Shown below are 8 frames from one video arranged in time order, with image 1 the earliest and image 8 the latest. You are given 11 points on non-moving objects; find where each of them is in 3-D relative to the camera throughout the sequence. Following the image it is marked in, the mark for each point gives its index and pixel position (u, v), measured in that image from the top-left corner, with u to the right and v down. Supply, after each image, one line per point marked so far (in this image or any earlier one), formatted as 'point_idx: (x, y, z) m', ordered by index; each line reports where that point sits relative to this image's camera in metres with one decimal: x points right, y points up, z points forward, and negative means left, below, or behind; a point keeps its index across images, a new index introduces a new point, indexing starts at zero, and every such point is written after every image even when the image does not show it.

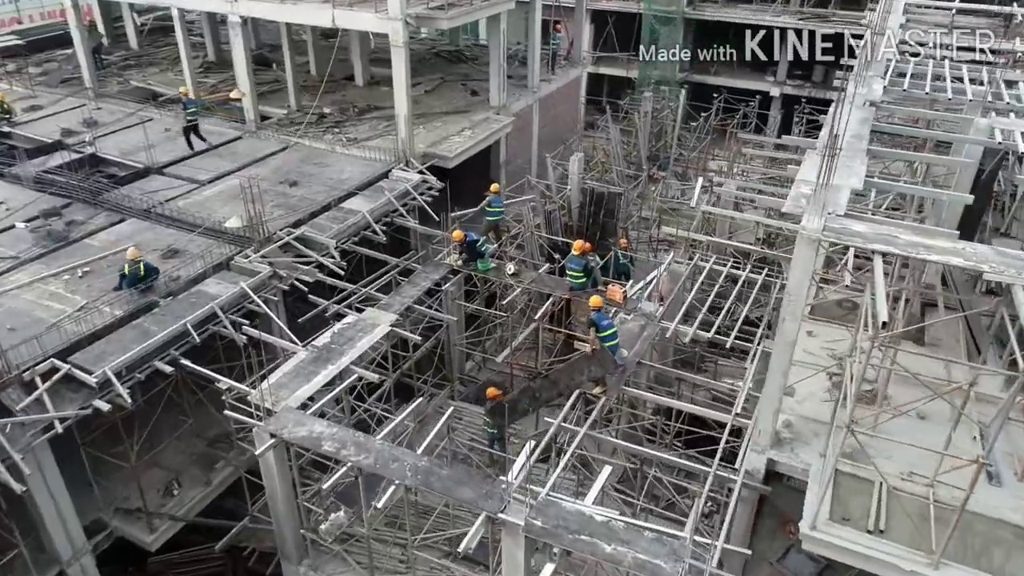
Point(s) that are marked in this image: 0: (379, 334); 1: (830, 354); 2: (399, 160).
0: (-2.3, -0.8, +12.9) m
1: (+5.0, -1.0, +11.6) m
2: (-3.1, +3.5, +19.7) m
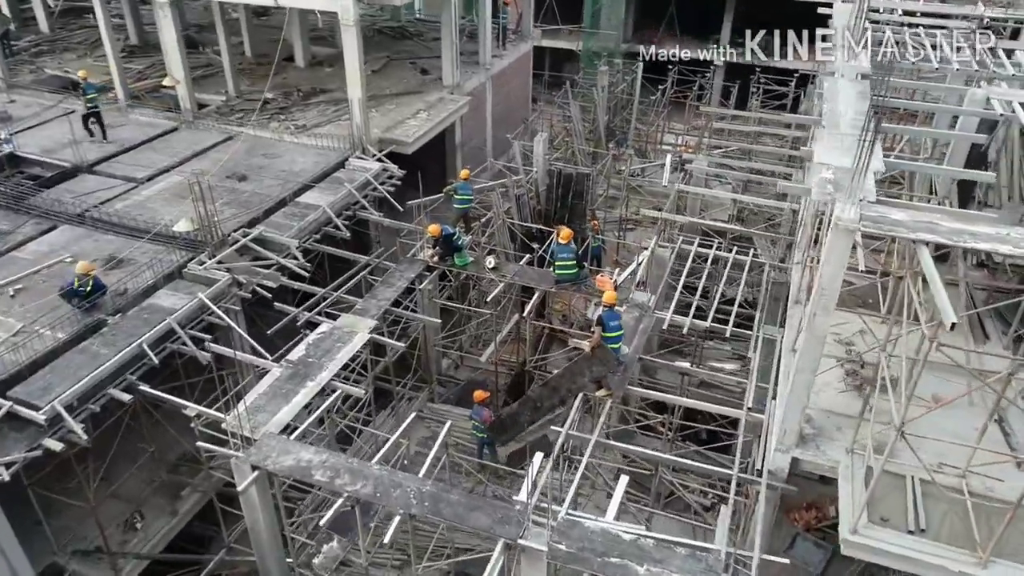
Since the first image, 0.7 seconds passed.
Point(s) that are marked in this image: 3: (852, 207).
0: (-2.5, -0.9, +11.9) m
1: (+4.9, -0.8, +11.2) m
2: (-4.0, +3.6, +18.5) m
3: (+3.7, +0.9, +7.9) m
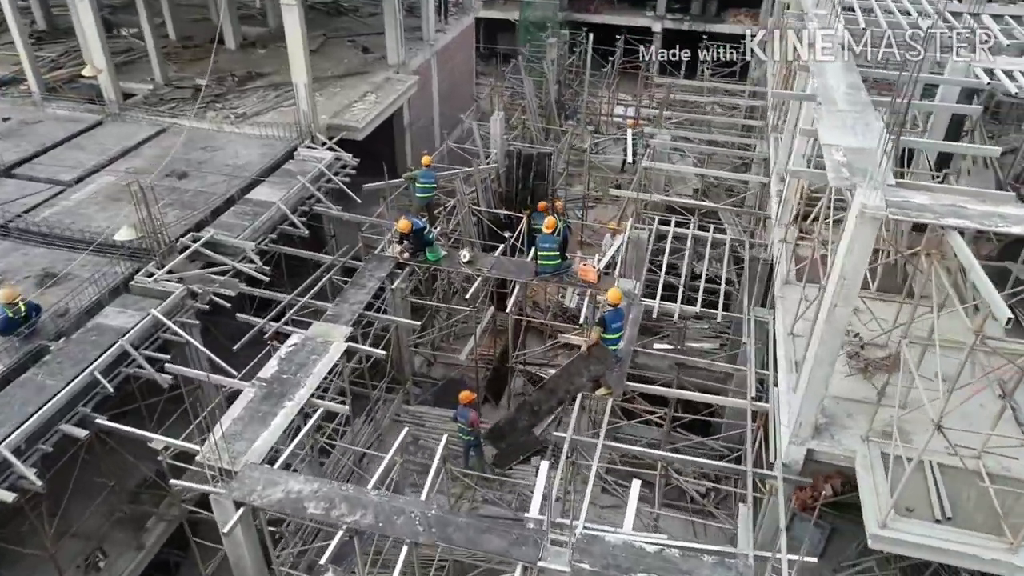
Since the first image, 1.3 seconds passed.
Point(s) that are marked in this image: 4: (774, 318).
0: (-2.7, -1.0, +11.1) m
1: (+4.8, -0.5, +11.0) m
2: (-5.0, +3.6, +17.3) m
3: (+3.7, +1.0, +7.5) m
4: (+4.1, -0.5, +11.5) m
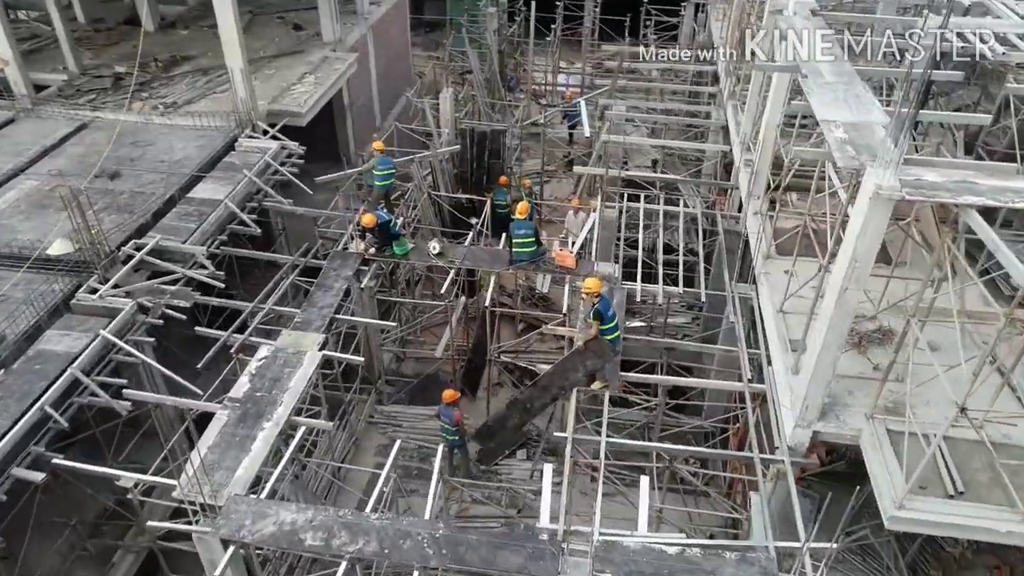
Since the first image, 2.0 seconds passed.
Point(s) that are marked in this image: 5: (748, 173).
0: (-2.8, -1.1, +10.3) m
1: (+4.5, -0.1, +10.9) m
2: (-6.0, +3.6, +16.1) m
3: (+3.7, +1.2, +7.3) m
4: (+3.8, -0.1, +11.4) m
5: (+4.5, +2.2, +14.0) m
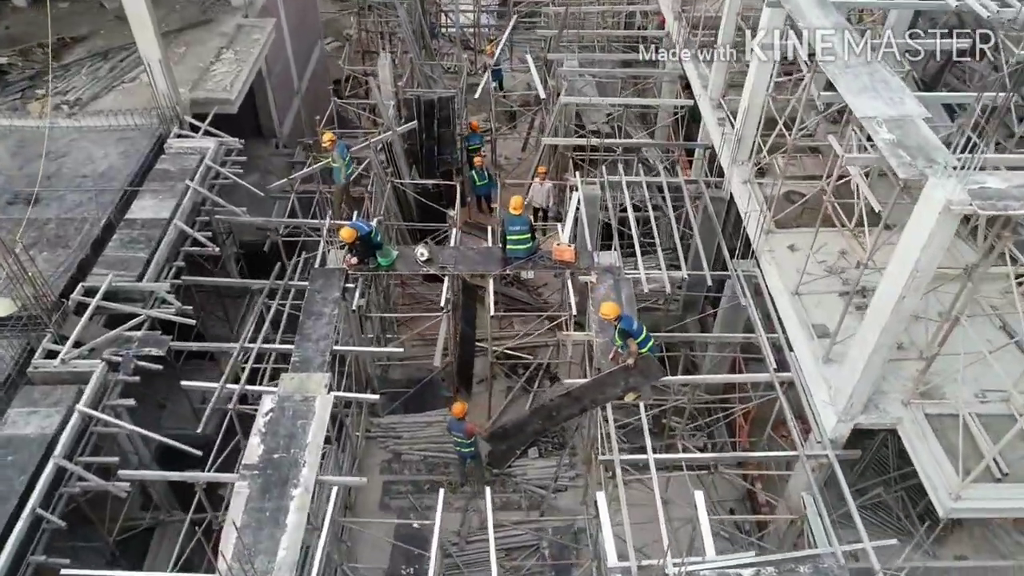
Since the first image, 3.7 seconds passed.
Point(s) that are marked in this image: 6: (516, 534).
0: (-2.5, -1.6, +9.5) m
1: (+4.6, +0.3, +10.8) m
2: (-6.8, +3.3, +14.3) m
3: (+4.2, +1.0, +7.0) m
4: (+3.9, +0.2, +11.2) m
5: (+4.0, +2.8, +13.6) m
6: (+0.1, -3.9, +11.6) m
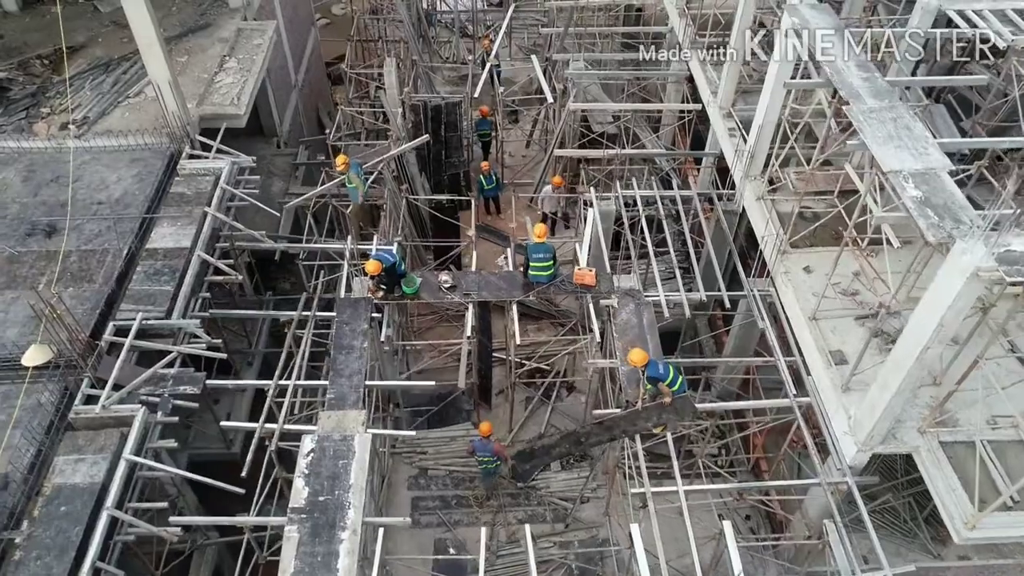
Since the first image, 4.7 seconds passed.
0: (-2.0, -2.2, +9.9) m
1: (+5.0, -0.1, +11.2) m
2: (-6.5, +2.9, +14.2) m
3: (+4.6, +0.5, +7.3) m
4: (+4.3, -0.1, +11.6) m
5: (+4.2, +2.6, +13.8) m
6: (+0.5, -4.3, +12.1) m
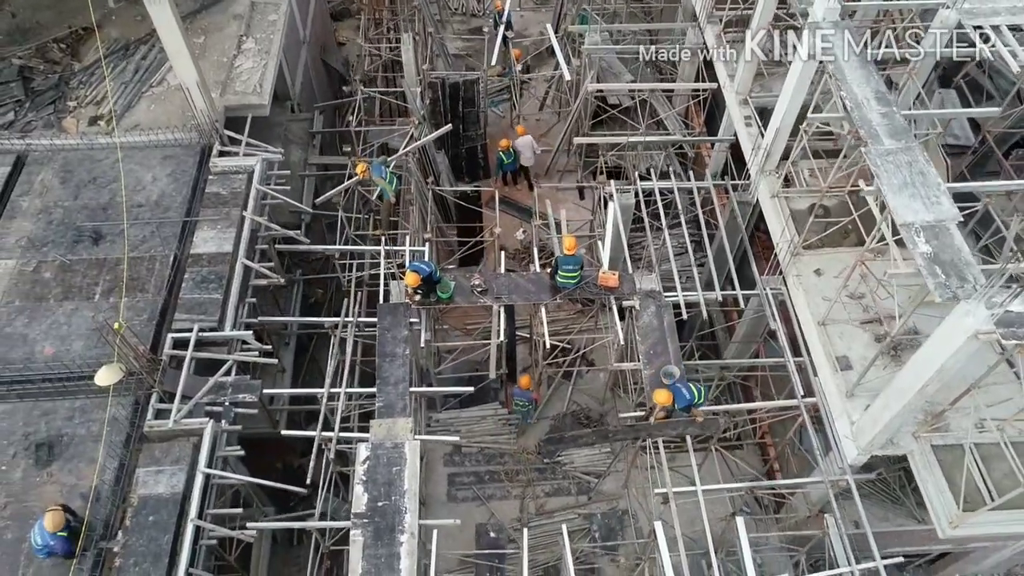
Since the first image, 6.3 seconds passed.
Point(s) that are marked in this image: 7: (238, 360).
0: (-1.5, -2.5, +10.9) m
1: (+5.5, -0.2, +12.0) m
2: (-6.1, +3.0, +14.6) m
3: (+5.1, -0.2, +8.1) m
4: (+4.7, -0.1, +12.4) m
5: (+4.7, +2.9, +14.2) m
6: (+1.1, -4.3, +13.5) m
7: (-4.4, -1.2, +11.8) m
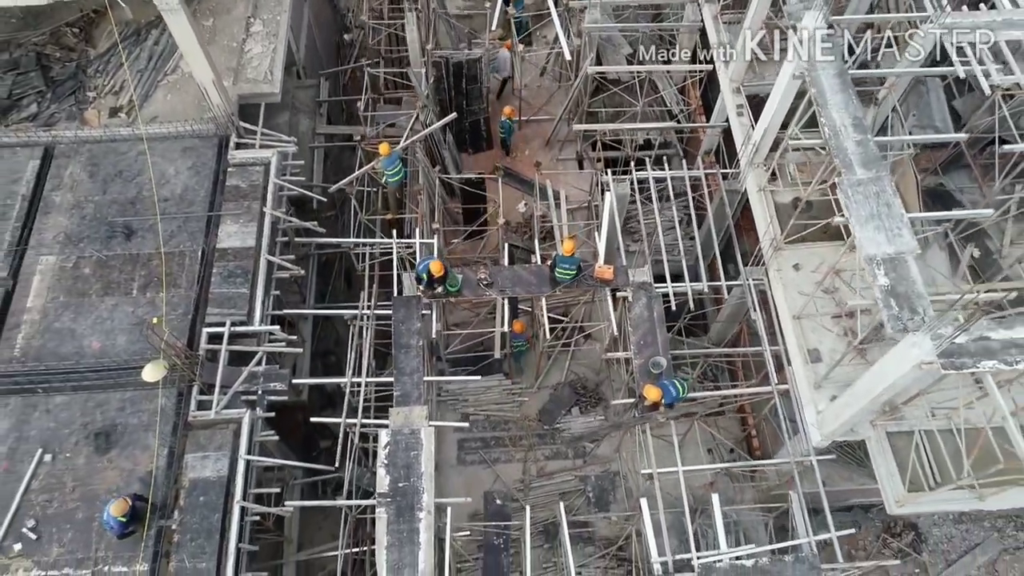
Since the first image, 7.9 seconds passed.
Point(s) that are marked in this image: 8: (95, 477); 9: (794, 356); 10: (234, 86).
0: (-1.4, -2.6, +12.4) m
1: (+5.6, -0.1, +13.1) m
2: (-6.1, +3.4, +15.3) m
3: (+5.2, -0.6, +9.2) m
4: (+4.8, 0.0, +13.5) m
5: (+4.7, +3.2, +14.9) m
6: (+1.1, -4.0, +15.1) m
7: (-4.4, -1.2, +13.1) m
8: (-6.8, -3.1, +12.0) m
9: (+4.9, -1.2, +12.8) m
10: (-6.0, +4.4, +15.8) m
